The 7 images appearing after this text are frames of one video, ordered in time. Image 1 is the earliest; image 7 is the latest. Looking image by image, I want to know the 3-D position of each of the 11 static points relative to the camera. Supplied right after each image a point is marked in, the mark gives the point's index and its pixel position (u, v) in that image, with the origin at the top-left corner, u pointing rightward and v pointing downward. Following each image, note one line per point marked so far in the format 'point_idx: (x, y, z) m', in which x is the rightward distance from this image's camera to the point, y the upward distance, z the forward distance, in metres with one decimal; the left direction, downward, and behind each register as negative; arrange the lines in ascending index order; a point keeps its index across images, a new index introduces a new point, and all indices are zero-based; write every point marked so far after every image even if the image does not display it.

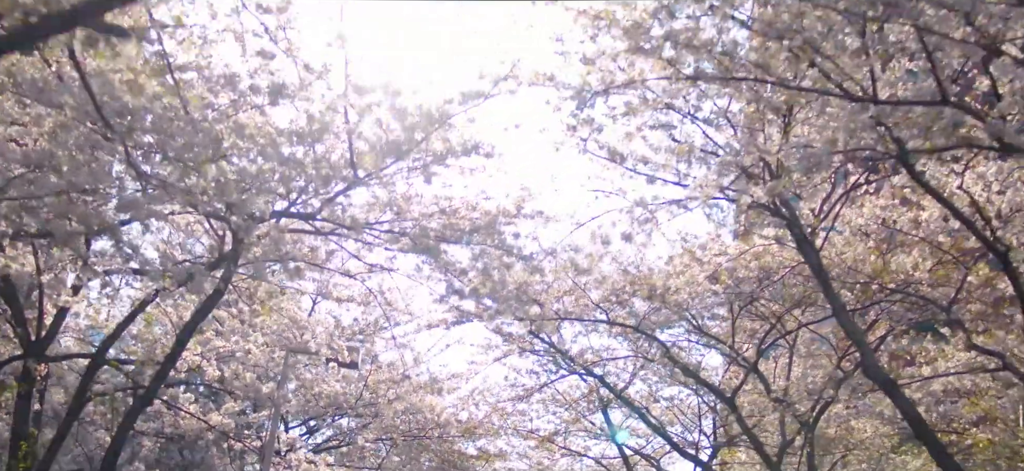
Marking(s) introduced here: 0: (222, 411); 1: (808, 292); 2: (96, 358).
0: (-2.9, -1.8, +10.6) m
1: (+3.2, -0.6, +11.4) m
2: (-3.3, -1.0, +8.4) m
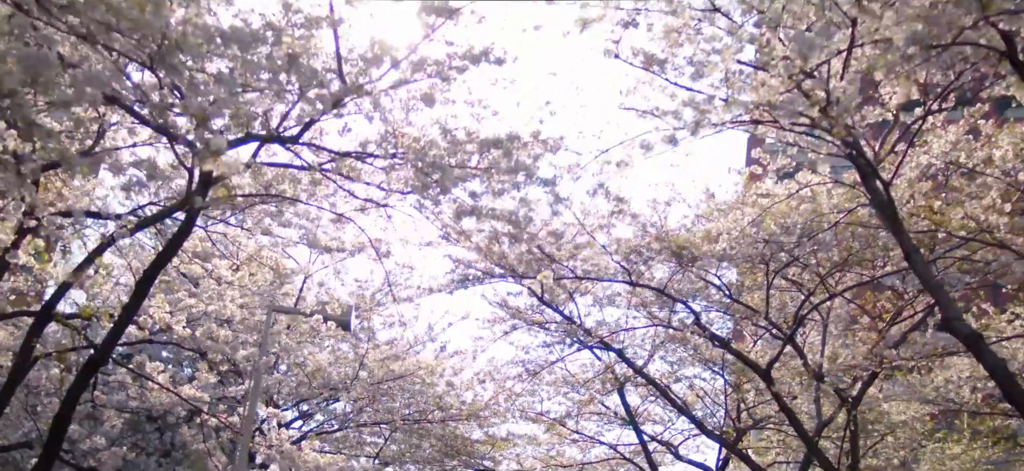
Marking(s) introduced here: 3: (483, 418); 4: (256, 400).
0: (-2.8, -1.3, +9.4) m
1: (+3.3, -0.1, +10.2) m
2: (-3.2, -0.5, +7.2) m
3: (-0.4, -2.6, +15.3) m
4: (-2.3, -1.5, +9.7) m
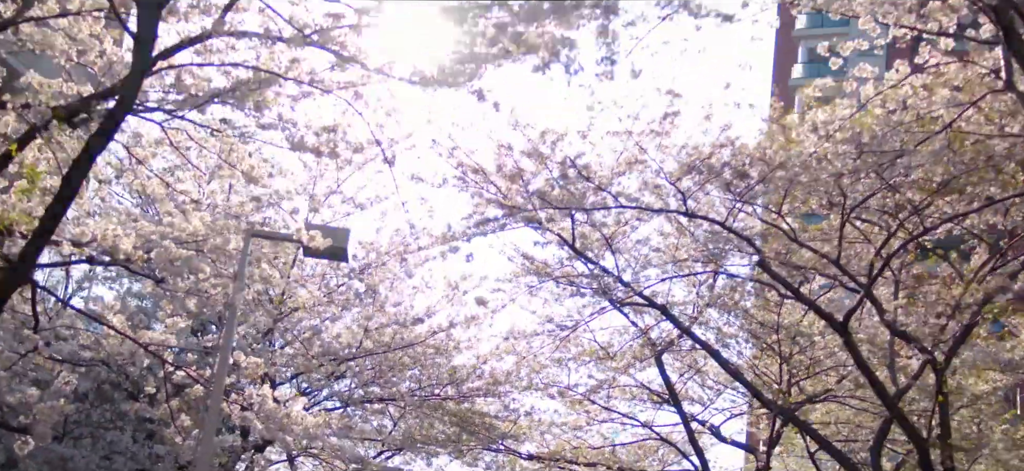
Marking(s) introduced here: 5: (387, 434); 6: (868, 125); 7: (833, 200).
0: (-2.6, -0.7, +7.8) m
1: (+3.5, +0.5, +8.5) m
2: (-3.0, +0.1, +5.5) m
3: (-0.1, -2.0, +13.6) m
4: (-2.1, -0.9, +8.0) m
5: (-1.6, -2.6, +13.8) m
6: (+2.6, +0.8, +7.8) m
7: (+2.8, +0.3, +9.3) m
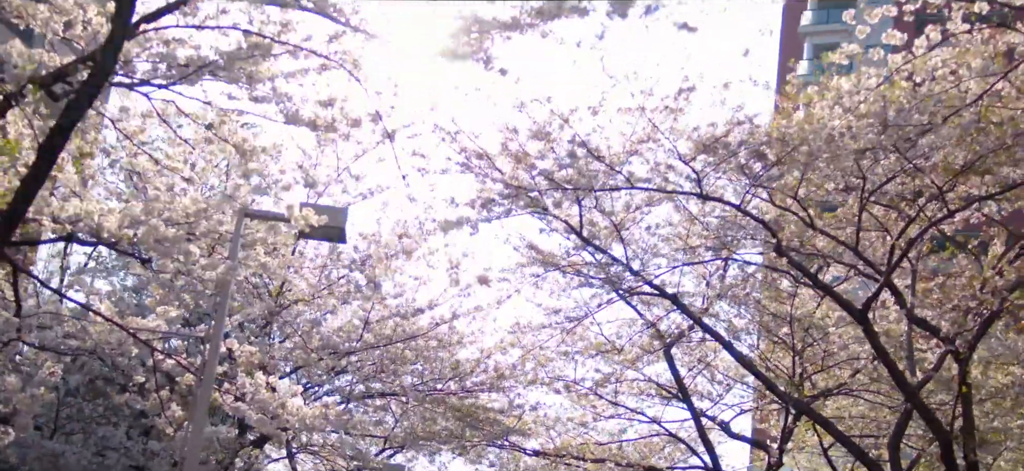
0: (-2.5, -0.6, +7.4) m
1: (+3.6, +0.6, +8.1) m
2: (-2.9, +0.2, +5.2) m
3: (-0.1, -1.9, +13.3) m
4: (-2.0, -0.8, +7.7) m
5: (-1.6, -2.4, +13.5) m
6: (+2.7, +0.9, +7.4) m
7: (+2.9, +0.4, +9.0) m
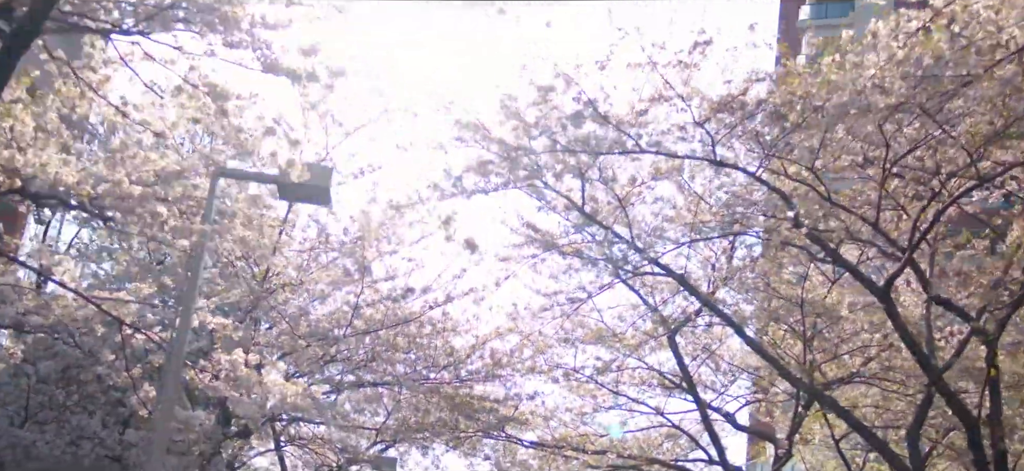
0: (-2.5, -0.3, +6.9) m
1: (+3.6, +0.8, +7.6) m
2: (-2.9, +0.4, +4.6) m
3: (-0.1, -1.7, +12.7) m
4: (-2.1, -0.6, +7.1) m
5: (-1.6, -2.2, +12.9) m
6: (+2.7, +1.1, +6.9) m
7: (+2.9, +0.6, +8.4) m
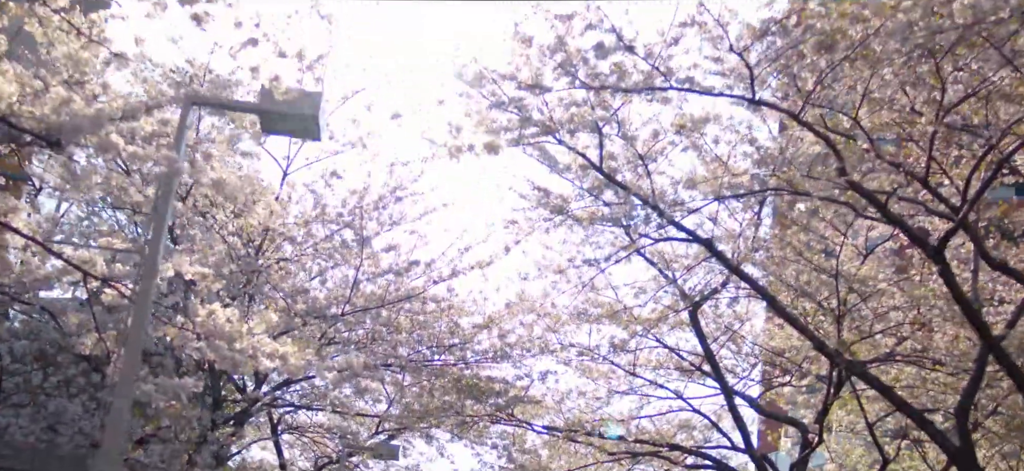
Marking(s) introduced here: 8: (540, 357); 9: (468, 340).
0: (-2.5, 0.0, +6.1) m
1: (+3.6, +1.1, +6.8) m
2: (-2.9, +0.8, +3.8) m
3: (0.0, -1.4, +11.9) m
4: (-2.0, -0.3, +6.3) m
5: (-1.5, -1.9, +12.1) m
6: (+2.7, +1.5, +6.1) m
7: (+2.9, +1.0, +7.6) m
8: (+0.3, -1.4, +11.8) m
9: (-0.5, -1.2, +11.7) m
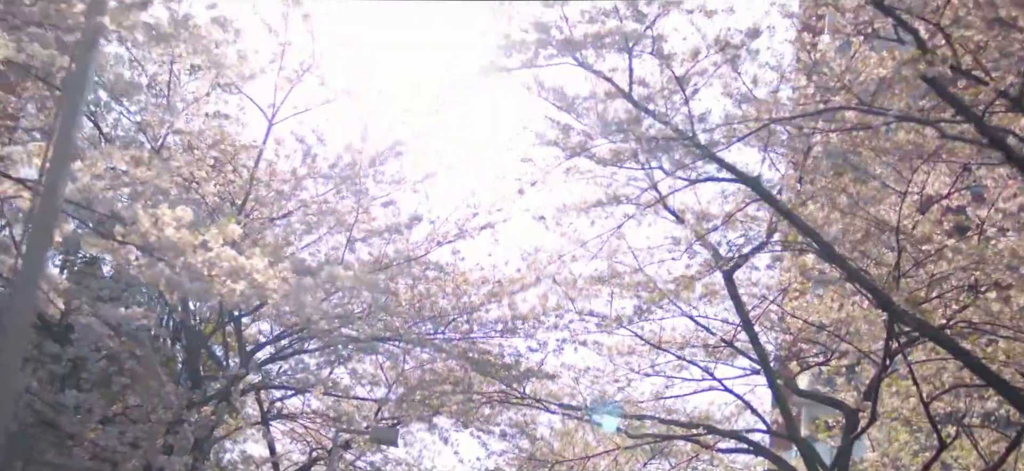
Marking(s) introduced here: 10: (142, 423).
0: (-2.4, +0.4, +4.9) m
1: (+3.7, +1.6, +5.6) m
2: (-2.8, +1.2, +2.7) m
3: (+0.1, -1.0, +10.7) m
4: (-1.9, +0.2, +5.1) m
5: (-1.4, -1.5, +10.9) m
6: (+2.8, +1.9, +4.9) m
7: (+3.0, +1.4, +6.4) m
8: (+0.4, -1.0, +10.6) m
9: (-0.4, -0.8, +10.5) m
10: (-3.3, -1.7, +9.5) m
